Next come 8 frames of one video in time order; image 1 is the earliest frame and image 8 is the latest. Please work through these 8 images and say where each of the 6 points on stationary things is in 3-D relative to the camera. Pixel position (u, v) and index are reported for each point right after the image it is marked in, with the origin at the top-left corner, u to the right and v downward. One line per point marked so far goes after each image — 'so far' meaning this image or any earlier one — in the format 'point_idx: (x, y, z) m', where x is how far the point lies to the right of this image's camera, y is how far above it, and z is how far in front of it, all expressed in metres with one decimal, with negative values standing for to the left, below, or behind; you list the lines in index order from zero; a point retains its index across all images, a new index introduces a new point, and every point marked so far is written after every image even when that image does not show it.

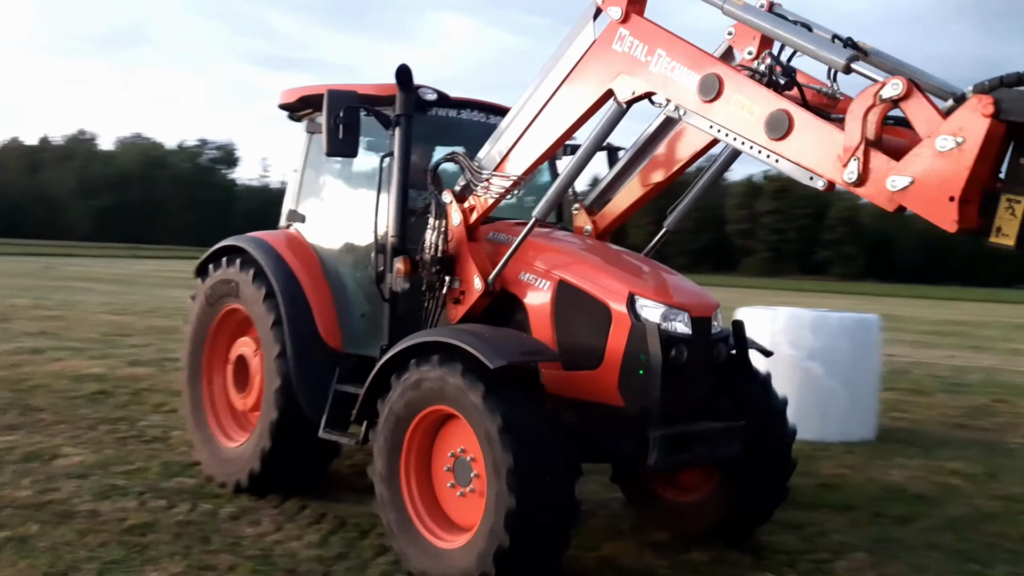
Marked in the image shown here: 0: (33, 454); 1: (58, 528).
0: (-2.8, -1.0, +5.6) m
1: (-2.0, -1.1, +4.2) m
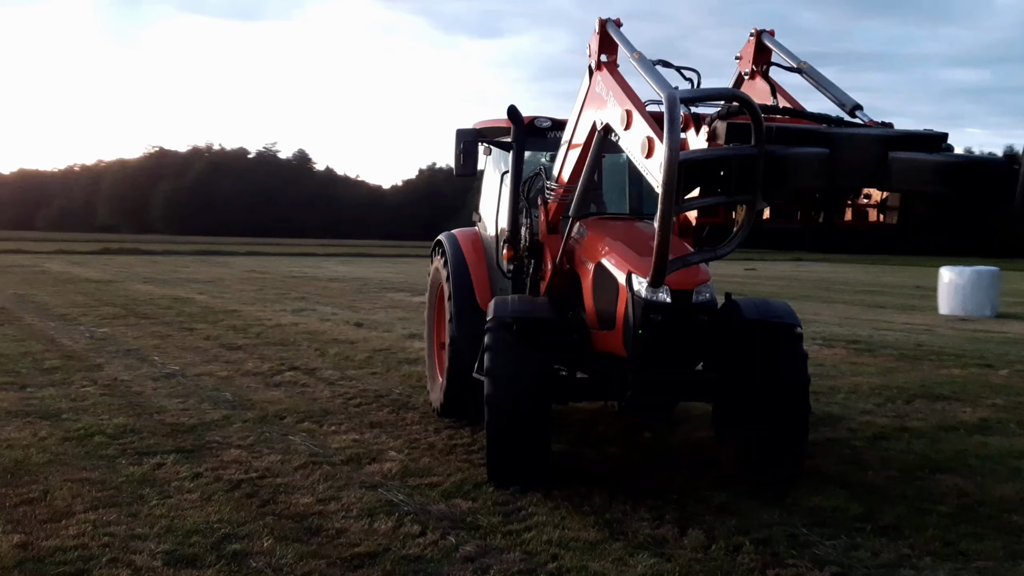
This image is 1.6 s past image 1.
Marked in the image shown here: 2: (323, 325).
0: (-0.9, -1.0, +5.6) m
1: (-0.9, -1.1, +3.9) m
2: (-2.6, -0.5, +13.3) m
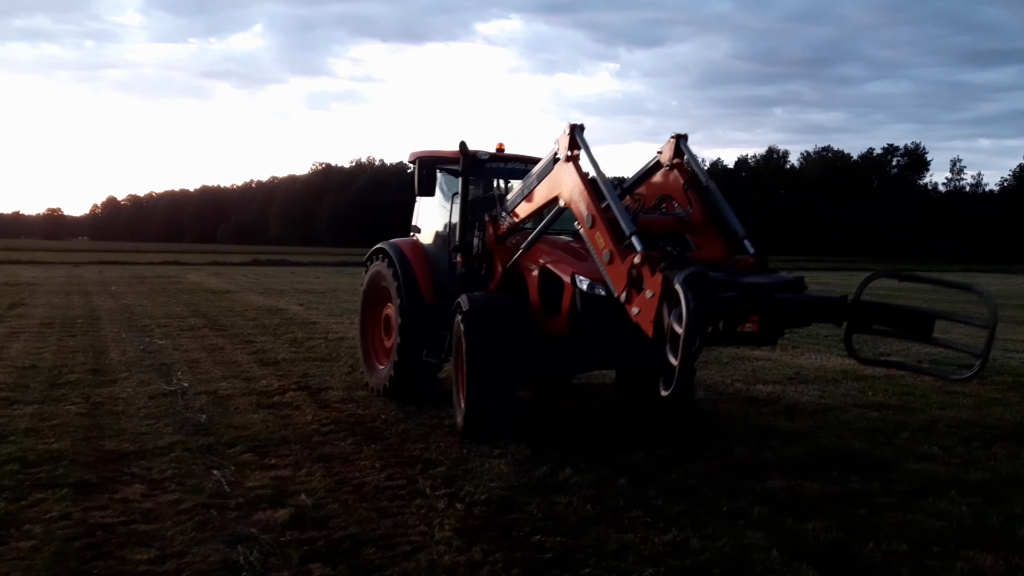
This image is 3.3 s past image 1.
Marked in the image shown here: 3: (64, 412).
0: (-1.3, -1.1, +4.9) m
1: (-1.6, -1.1, +3.3) m
2: (-1.7, -0.7, +12.7) m
3: (-3.4, -0.9, +7.2) m
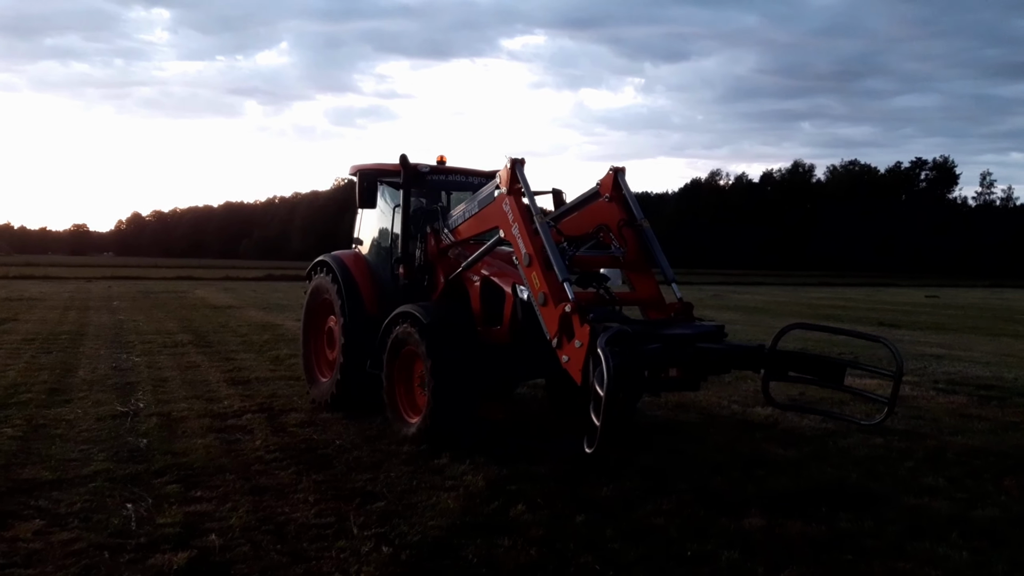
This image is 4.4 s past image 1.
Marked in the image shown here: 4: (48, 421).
0: (-1.6, -1.1, +4.4) m
1: (-1.9, -1.2, +2.7) m
2: (-1.8, -0.9, +12.2) m
3: (-3.6, -1.0, +6.7) m
4: (-3.5, -1.0, +7.3) m
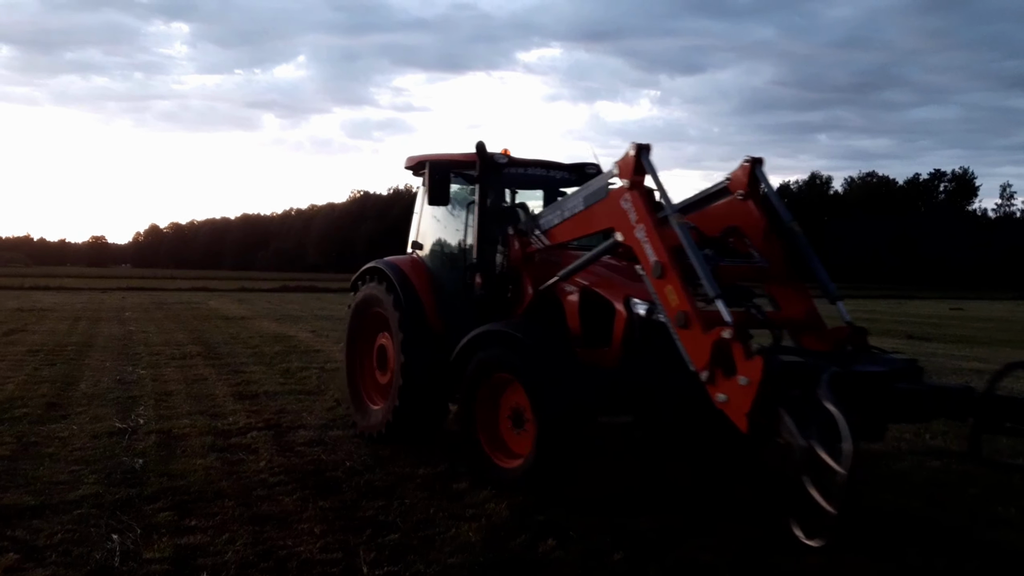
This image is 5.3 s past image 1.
0: (-1.4, -1.2, +3.9) m
1: (-1.8, -1.2, +2.2) m
2: (-1.5, -1.0, +11.7) m
3: (-3.4, -1.1, +6.3) m
4: (-3.4, -1.1, +6.9) m
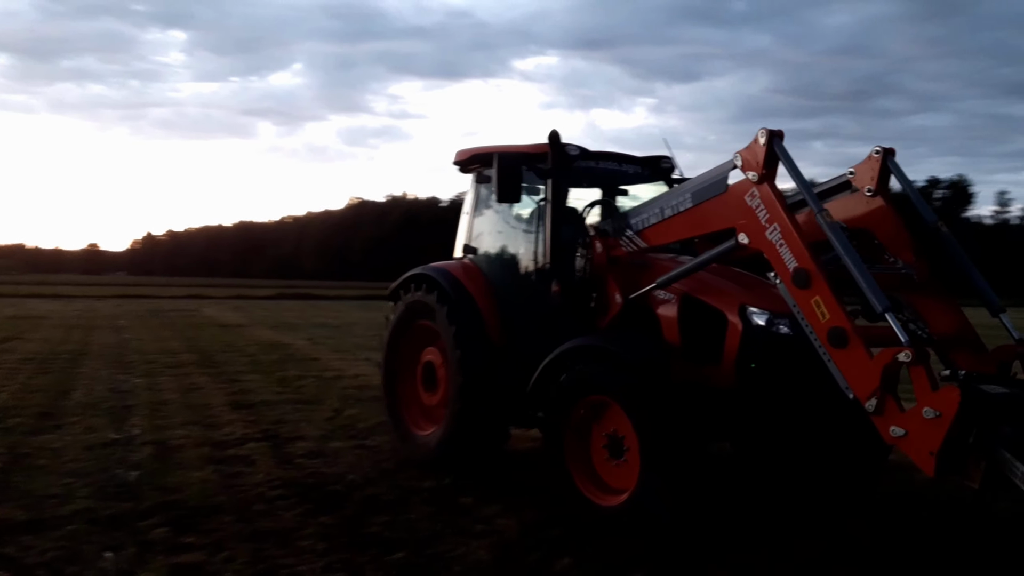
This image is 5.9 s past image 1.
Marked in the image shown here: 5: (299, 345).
0: (-1.4, -1.2, +3.7) m
1: (-1.7, -1.2, +2.0) m
2: (-1.5, -1.1, +11.5) m
3: (-3.4, -1.1, +6.1) m
4: (-3.3, -1.1, +6.6) m
5: (-3.7, -1.0, +16.5) m
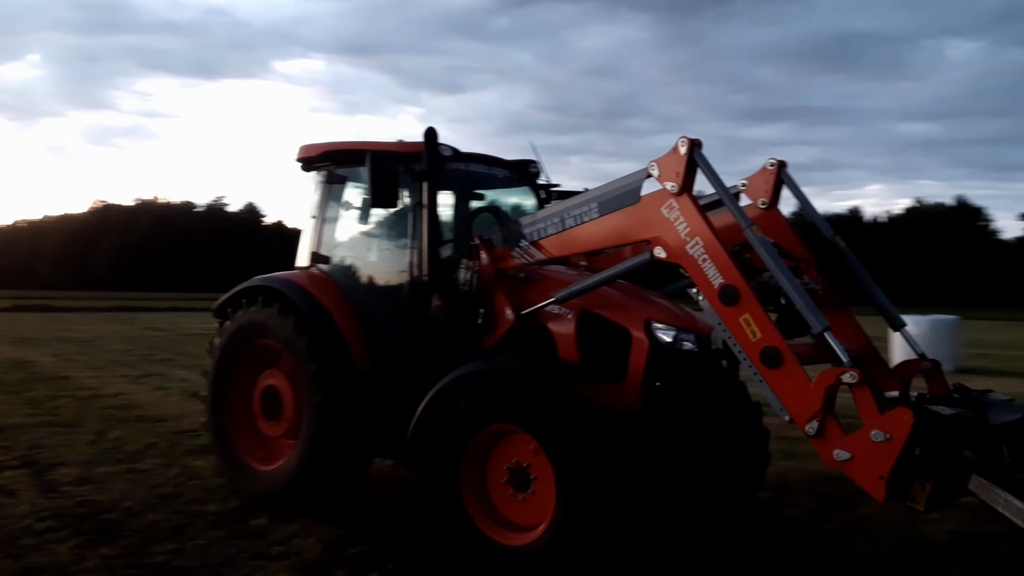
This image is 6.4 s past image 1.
0: (-2.1, -1.2, +3.2) m
1: (-2.0, -1.2, +1.6) m
2: (-4.0, -1.2, +10.8) m
3: (-4.6, -1.2, +5.1) m
4: (-4.6, -1.2, +5.7) m
5: (-7.3, -1.2, +15.2) m
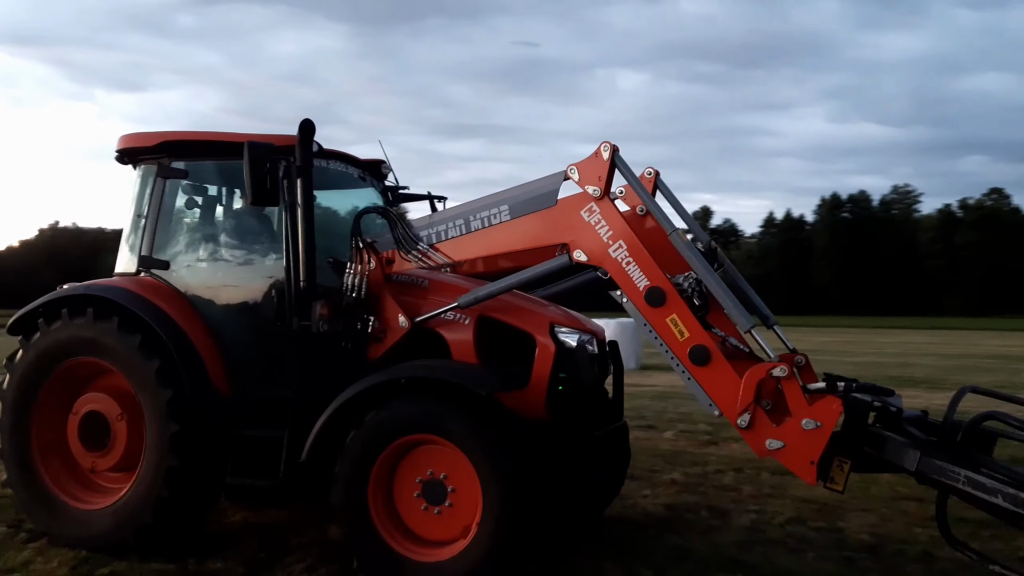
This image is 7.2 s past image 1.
0: (-2.6, -1.3, +2.5) m
1: (-2.0, -1.2, +0.9) m
2: (-6.8, -1.3, +9.1) m
3: (-5.6, -1.3, +3.4) m
4: (-5.8, -1.3, +4.0) m
5: (-11.3, -1.4, +12.2) m
